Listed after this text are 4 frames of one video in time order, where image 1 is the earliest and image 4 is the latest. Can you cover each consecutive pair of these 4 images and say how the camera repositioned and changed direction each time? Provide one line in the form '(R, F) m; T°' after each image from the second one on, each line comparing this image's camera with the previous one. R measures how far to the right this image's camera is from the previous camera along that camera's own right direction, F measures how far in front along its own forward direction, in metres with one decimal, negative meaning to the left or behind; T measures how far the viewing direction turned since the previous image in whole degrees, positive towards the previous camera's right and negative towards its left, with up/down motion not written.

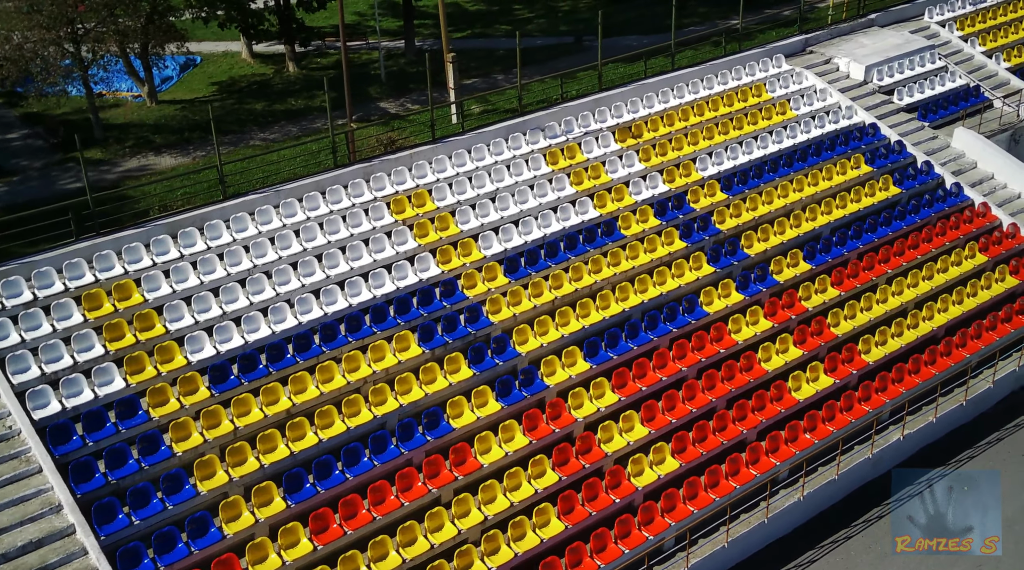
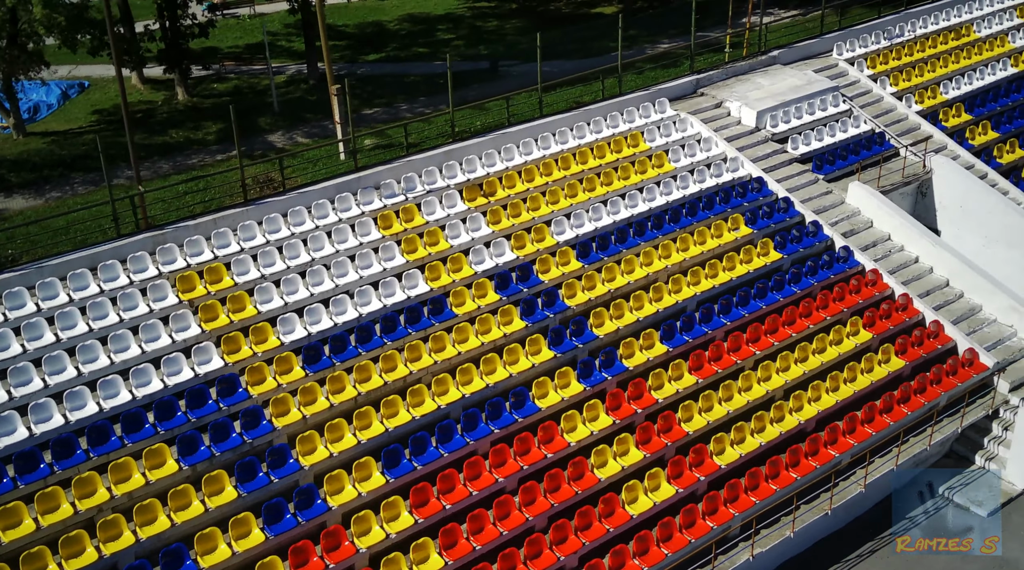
(+3.0, +2.6) m; +1°
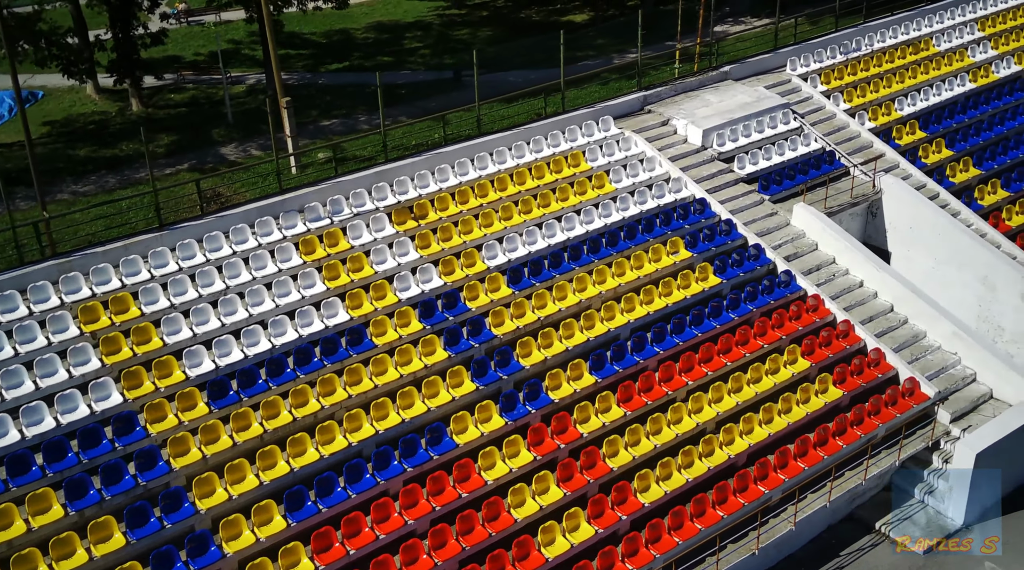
(+1.2, +0.7) m; +1°
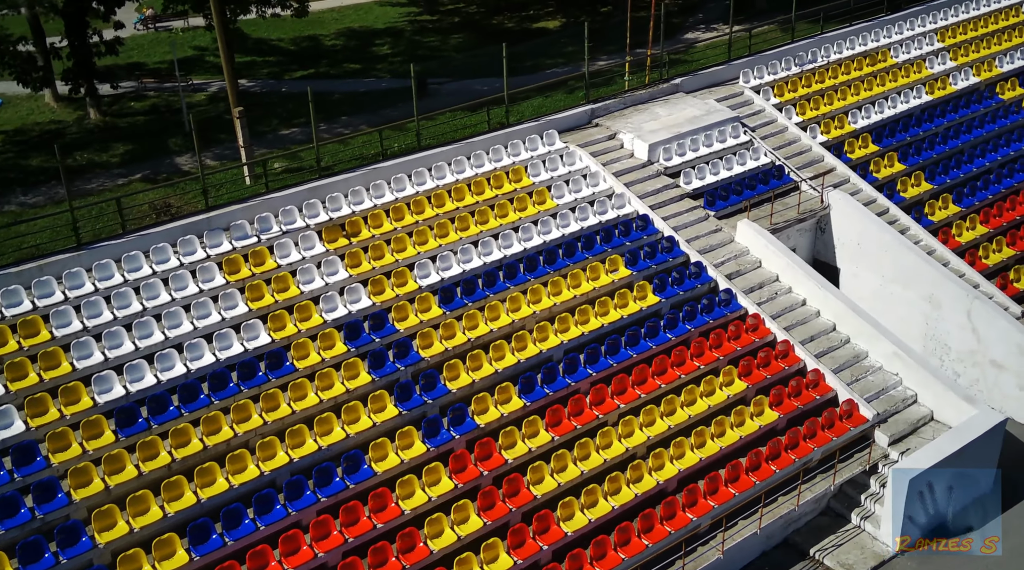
(+1.1, +0.4) m; +1°
